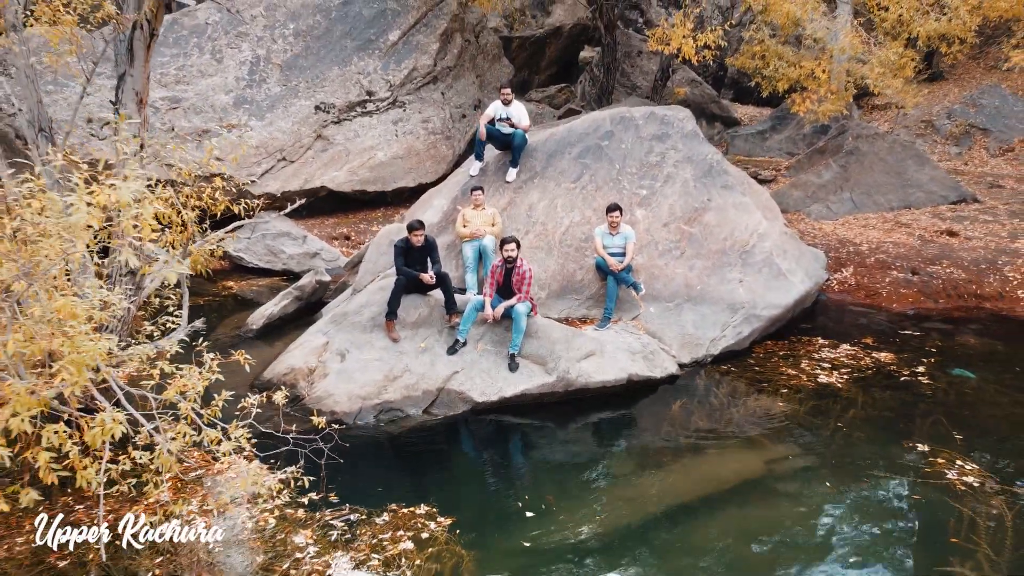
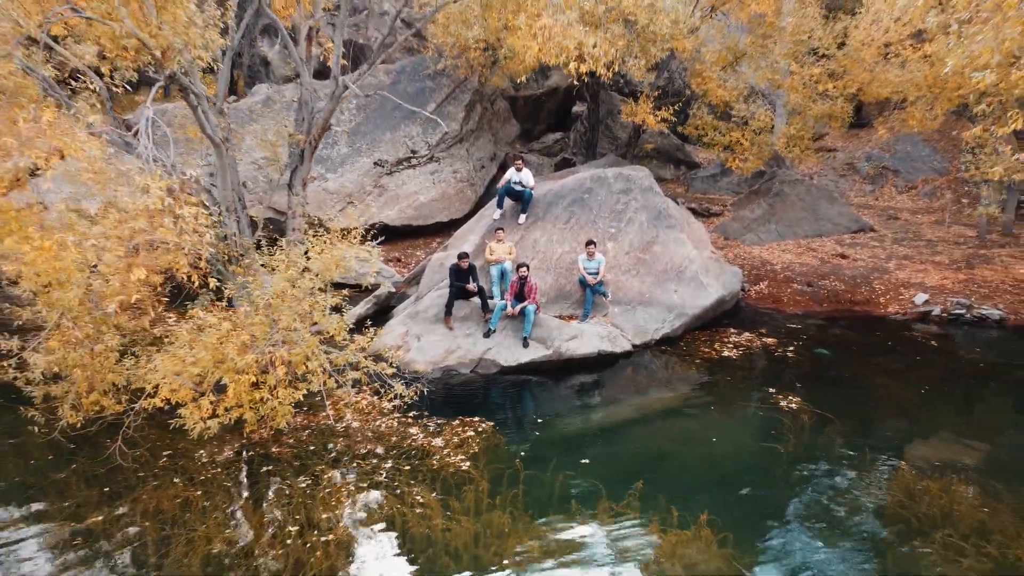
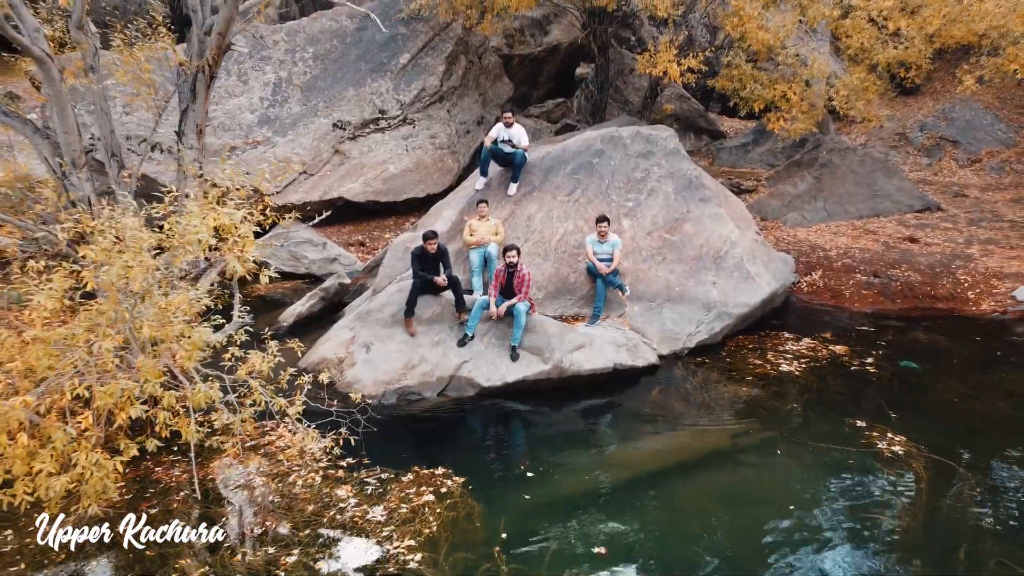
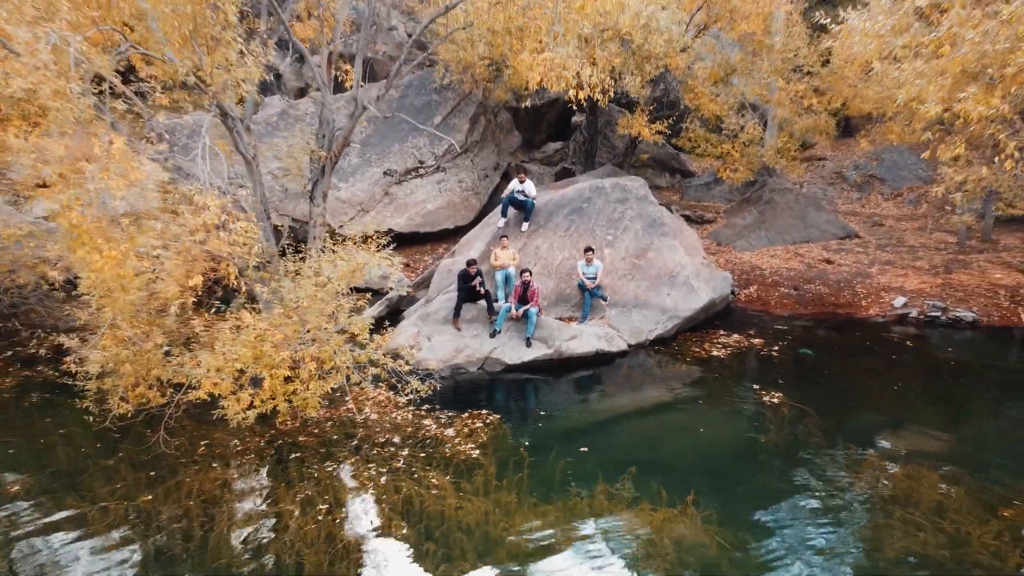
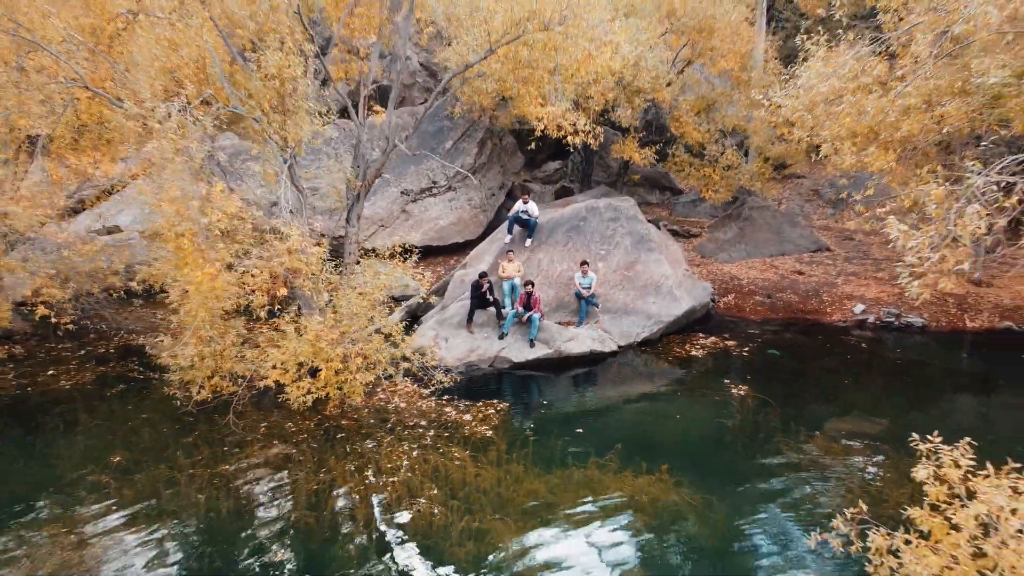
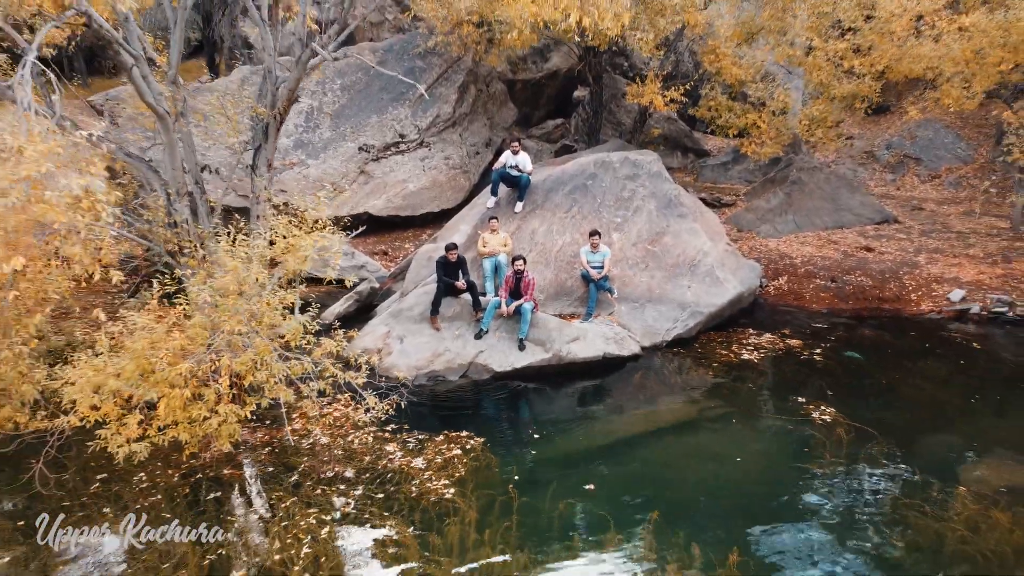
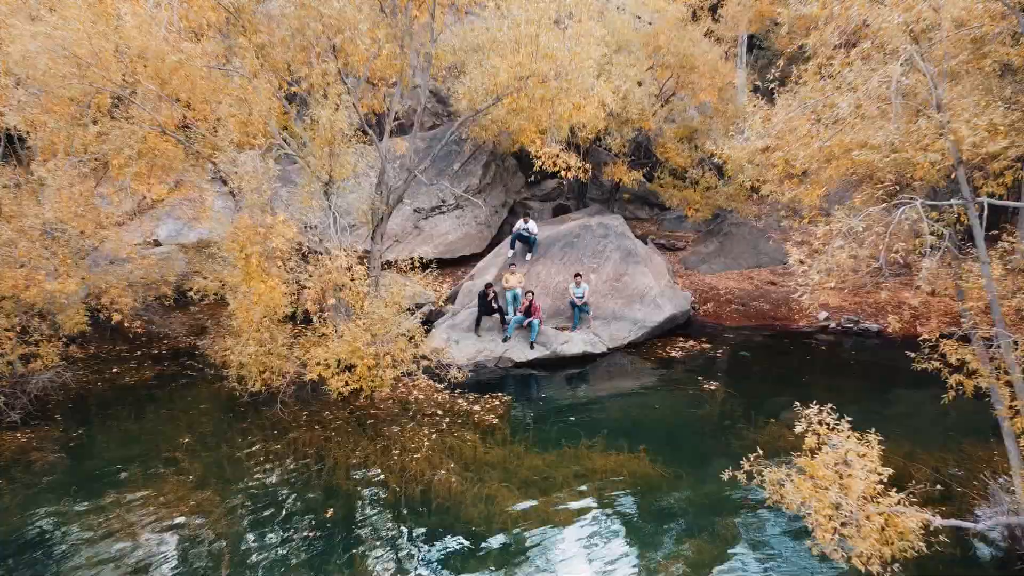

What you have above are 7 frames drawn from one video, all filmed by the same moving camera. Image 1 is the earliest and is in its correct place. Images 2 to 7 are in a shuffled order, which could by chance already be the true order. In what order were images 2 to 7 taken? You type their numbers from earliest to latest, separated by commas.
3, 6, 2, 4, 5, 7
